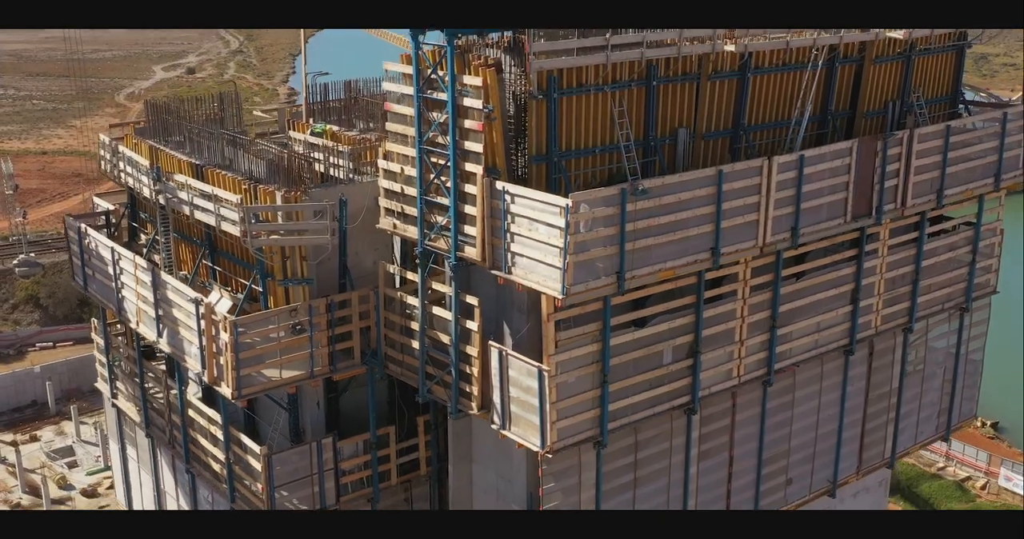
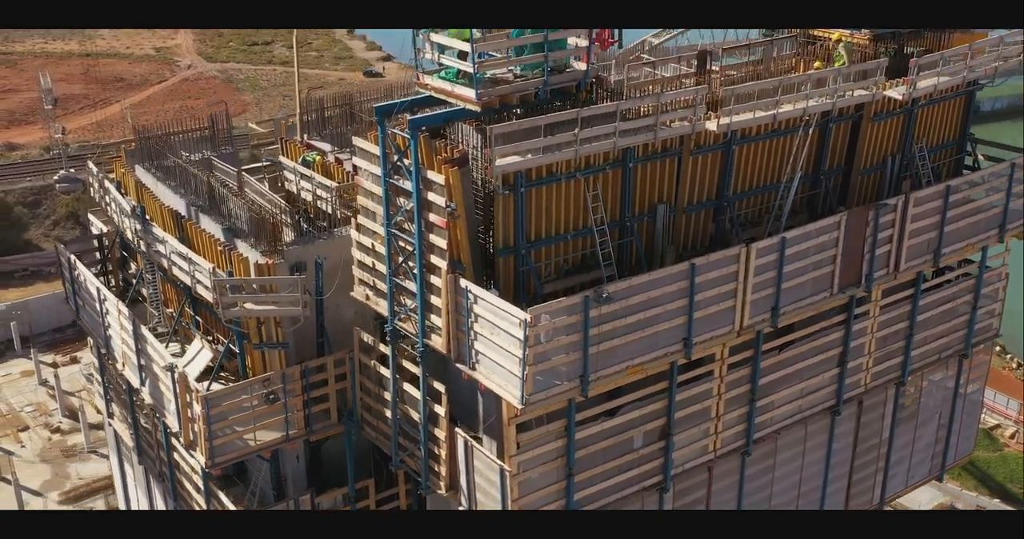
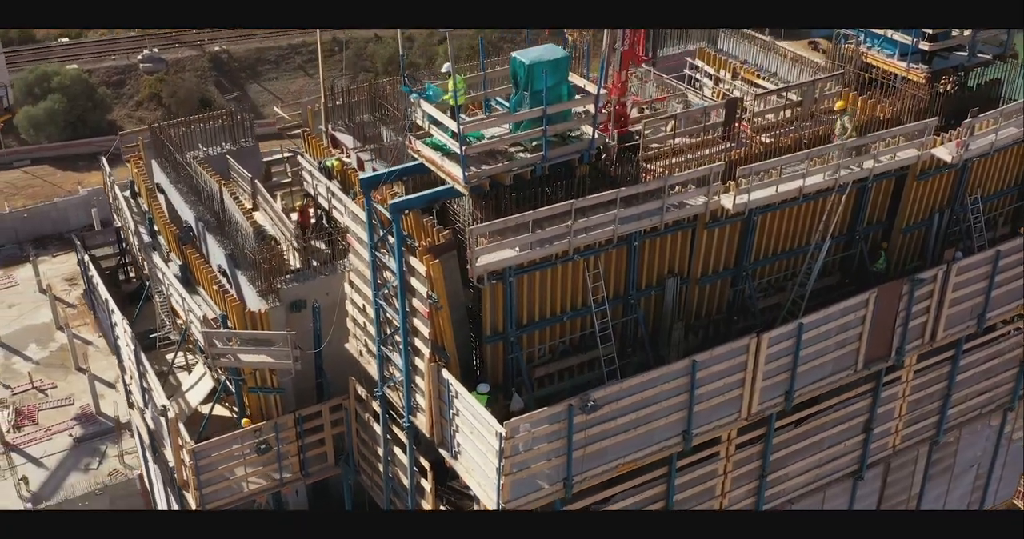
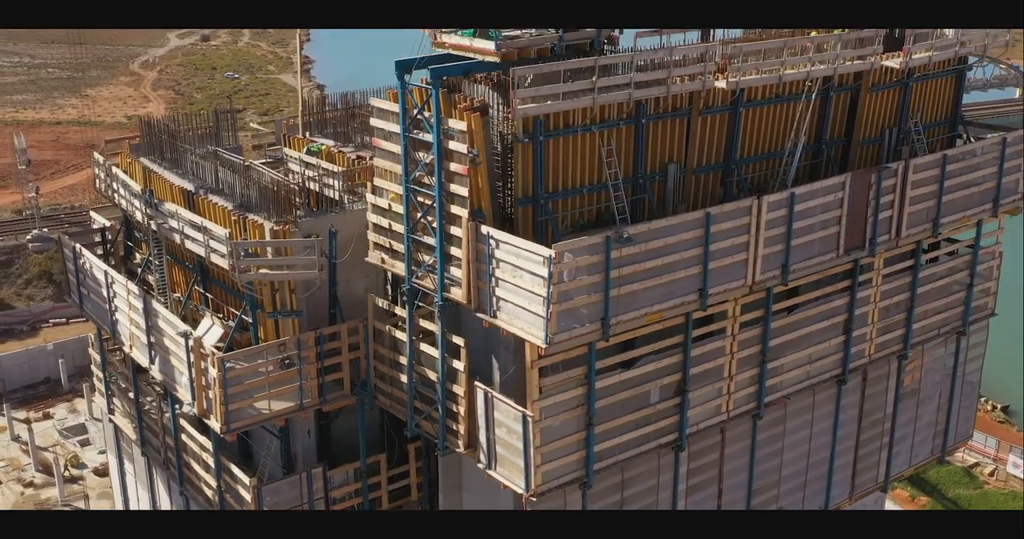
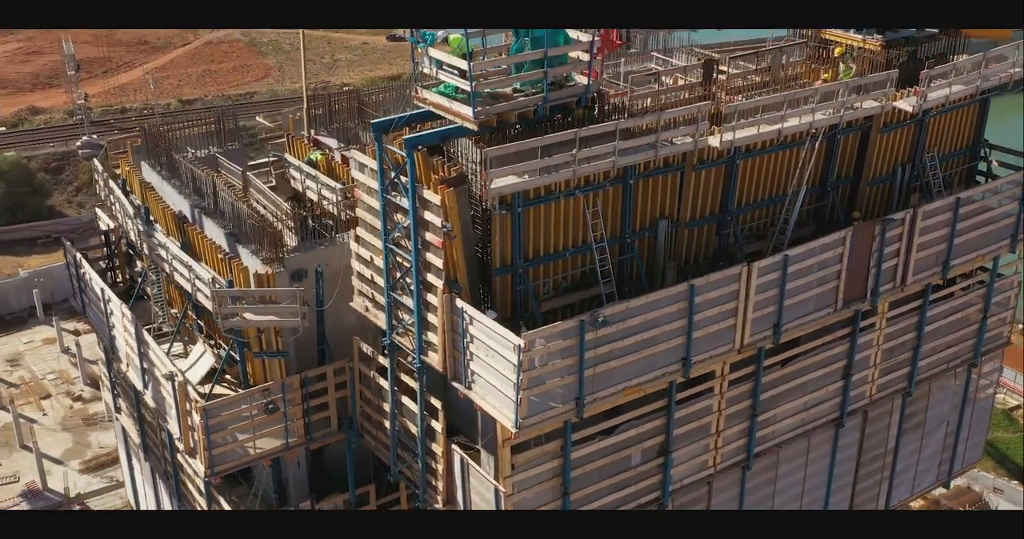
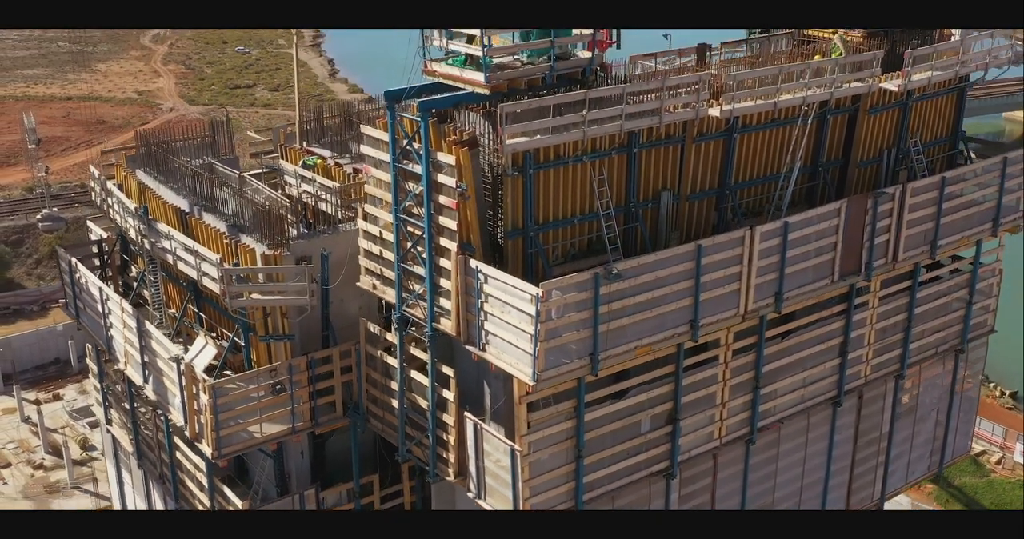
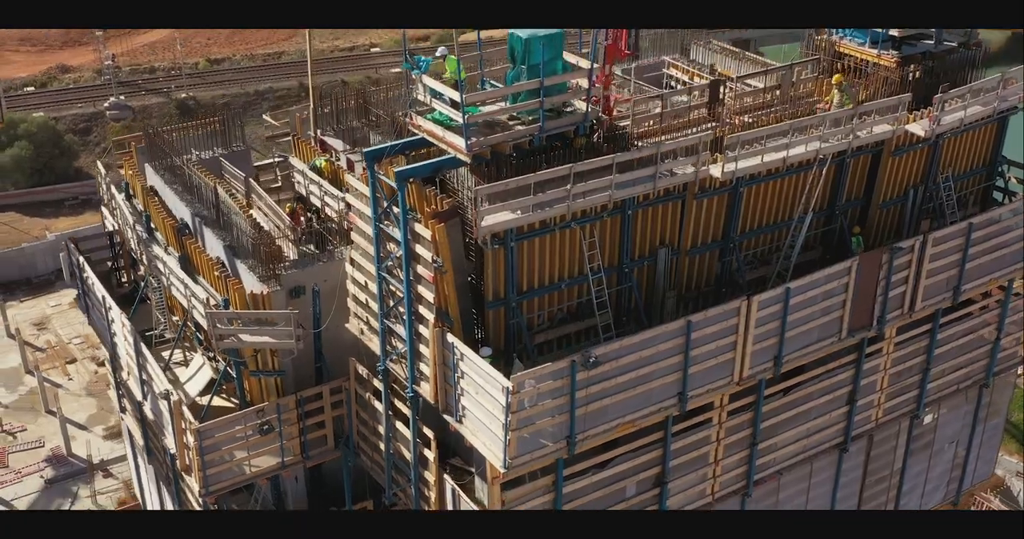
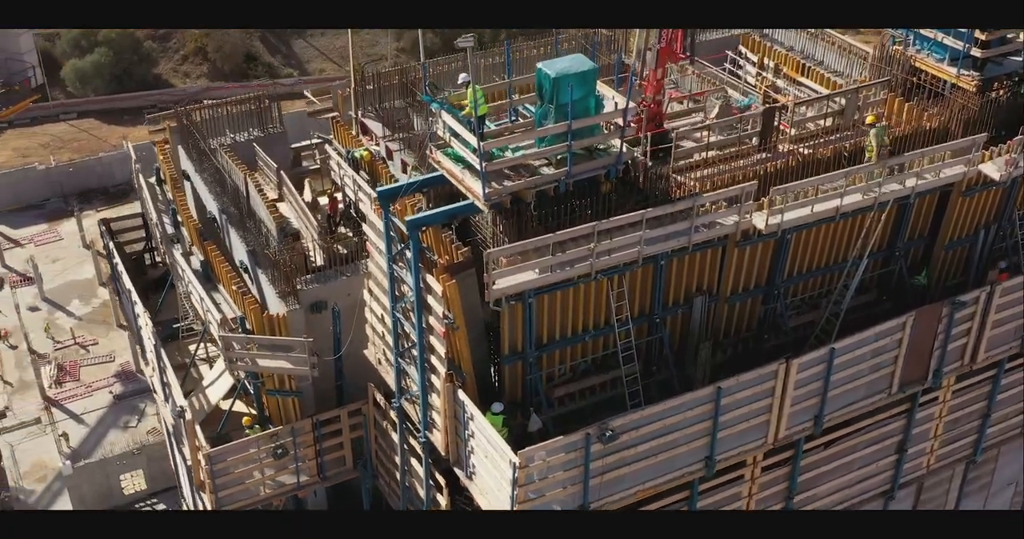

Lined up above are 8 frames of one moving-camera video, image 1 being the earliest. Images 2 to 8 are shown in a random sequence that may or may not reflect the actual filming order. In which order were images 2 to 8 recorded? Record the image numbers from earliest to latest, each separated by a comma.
4, 6, 2, 5, 7, 3, 8
